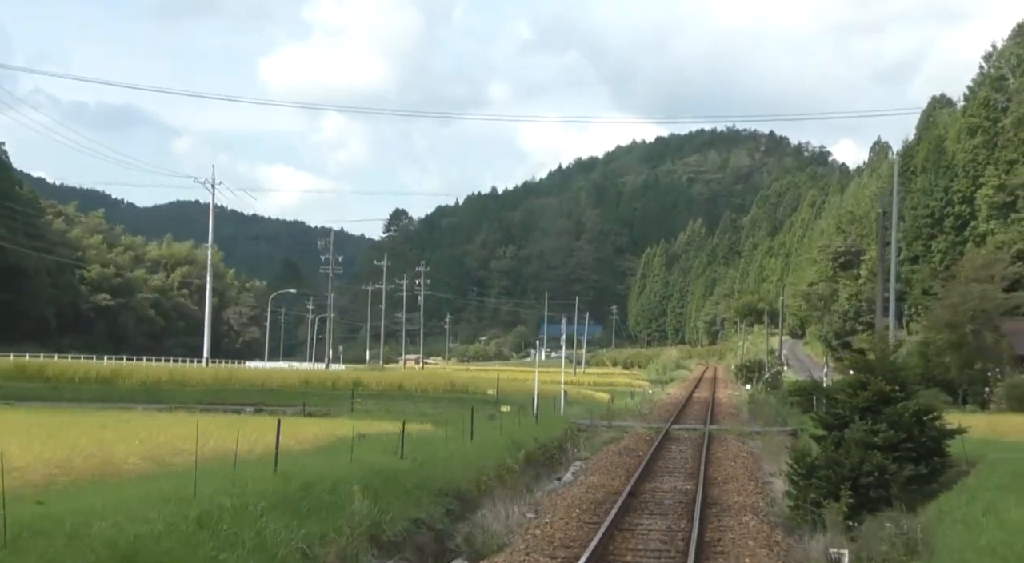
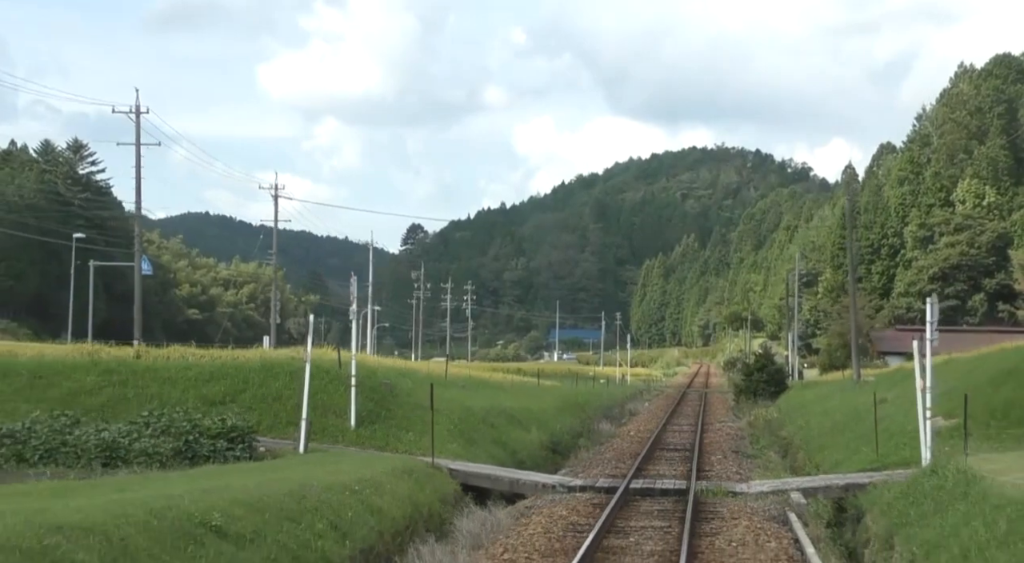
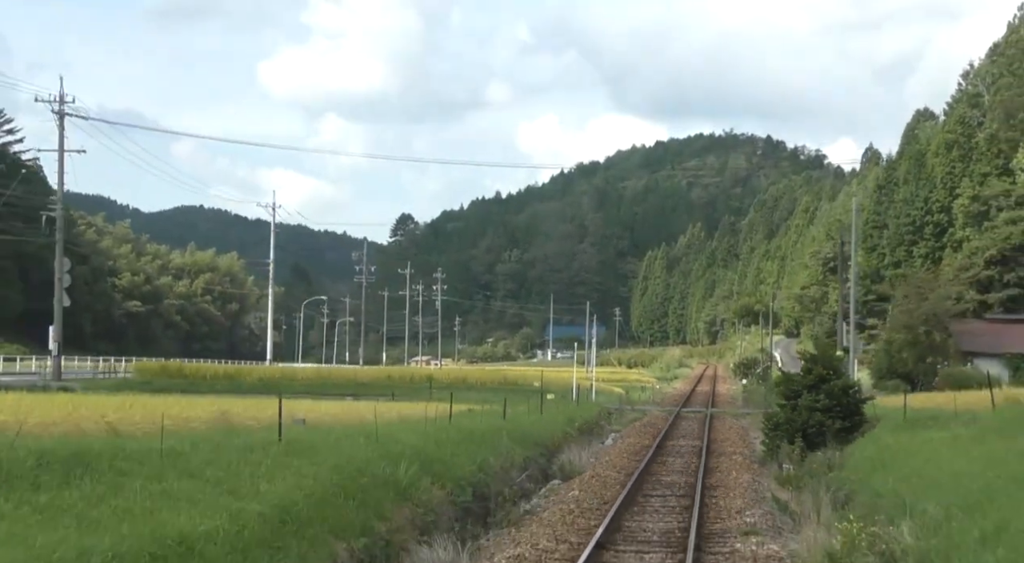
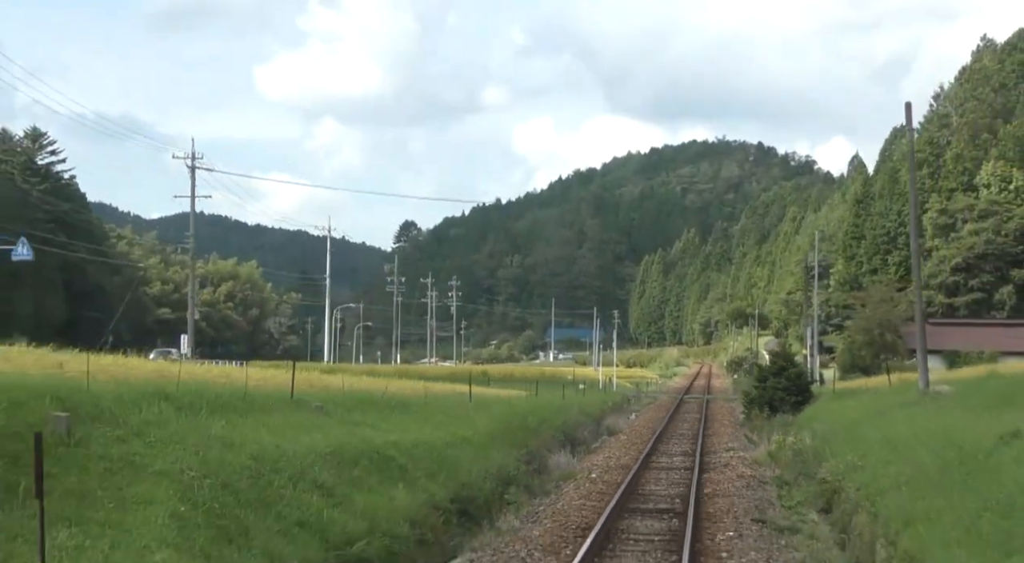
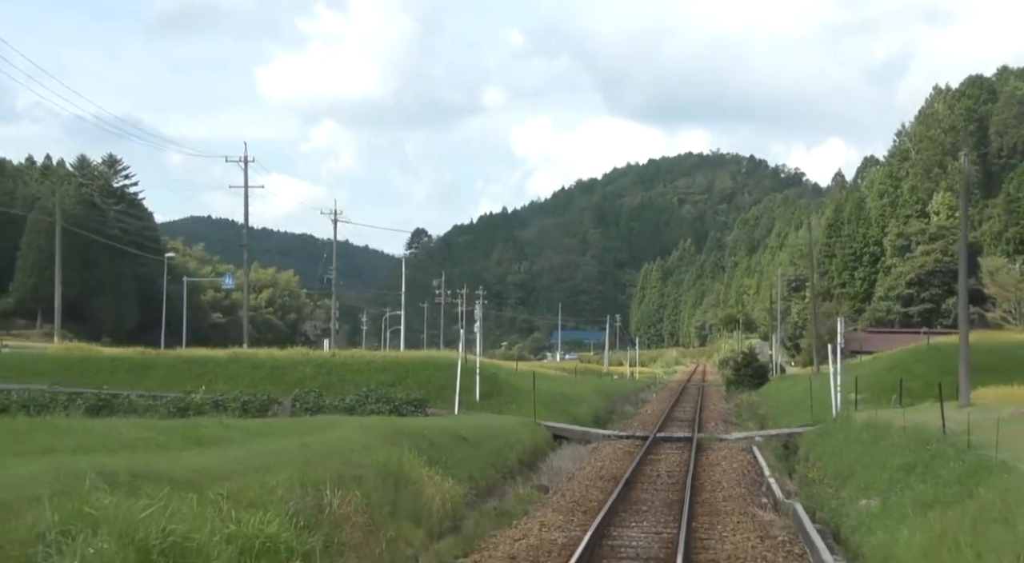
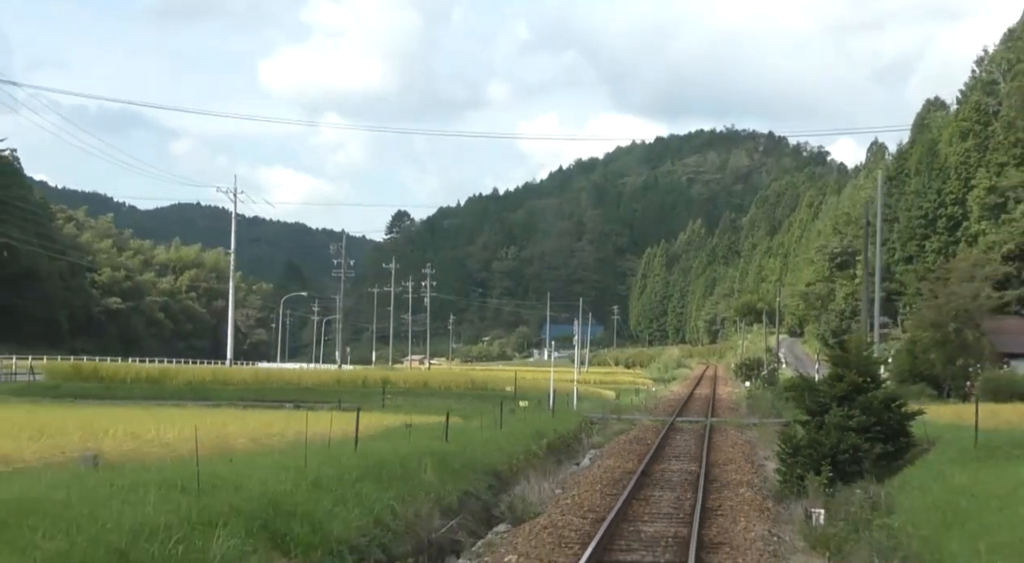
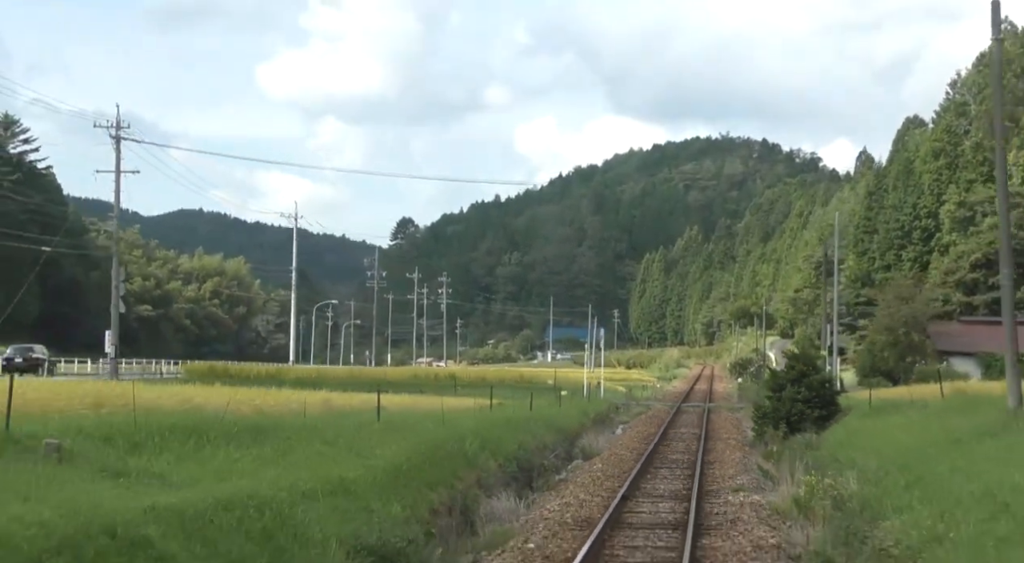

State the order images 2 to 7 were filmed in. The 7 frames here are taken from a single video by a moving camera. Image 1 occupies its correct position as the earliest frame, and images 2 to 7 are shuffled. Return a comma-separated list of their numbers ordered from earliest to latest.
6, 3, 7, 4, 2, 5
